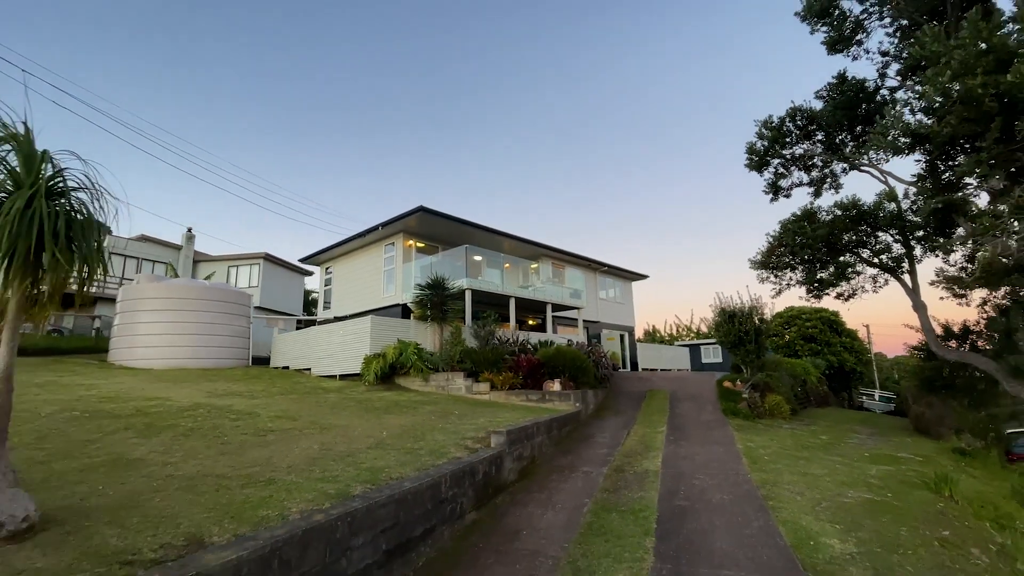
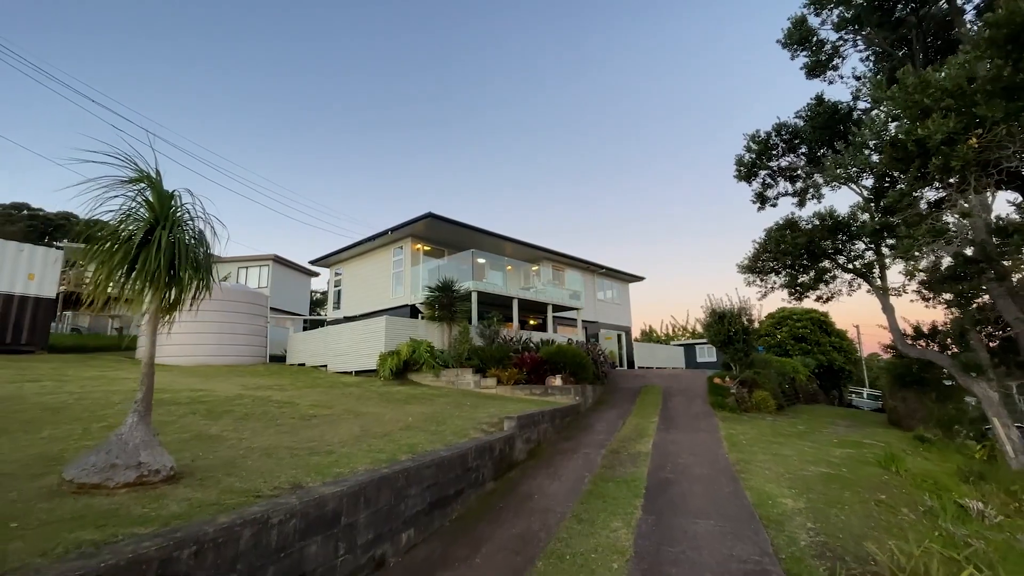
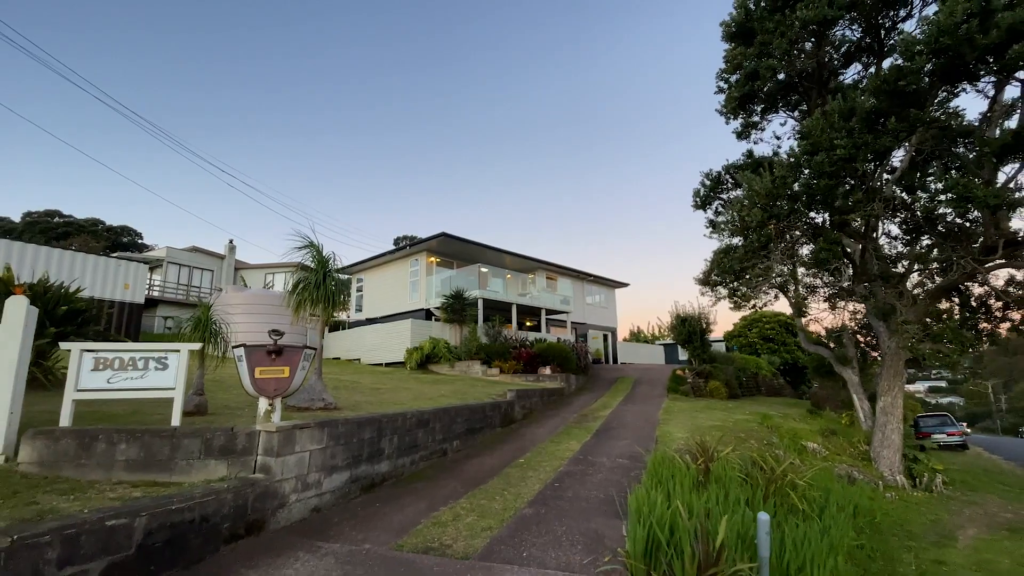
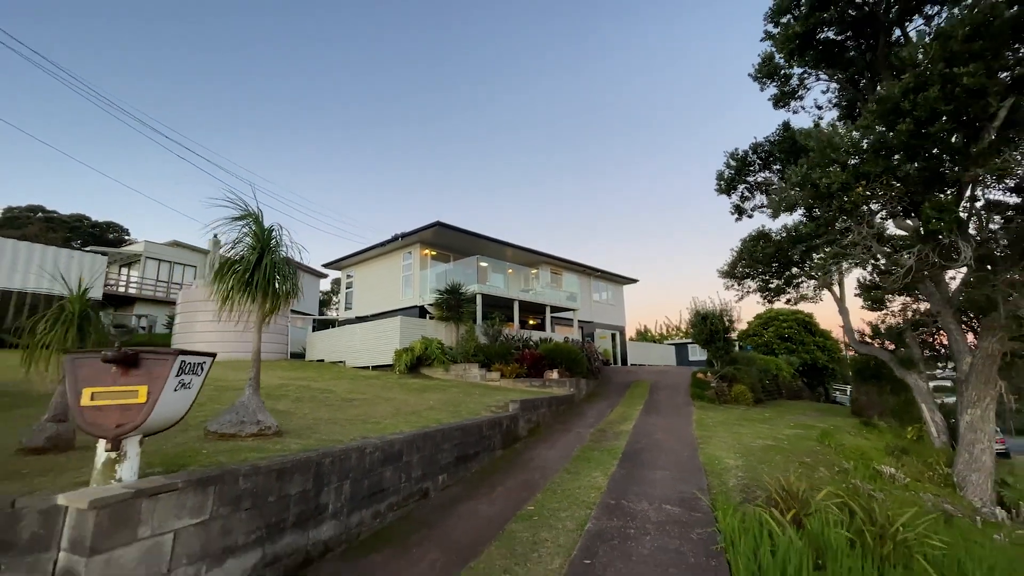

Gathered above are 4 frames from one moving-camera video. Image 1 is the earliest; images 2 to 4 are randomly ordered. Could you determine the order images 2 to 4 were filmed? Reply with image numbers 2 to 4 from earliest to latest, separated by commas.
2, 4, 3
